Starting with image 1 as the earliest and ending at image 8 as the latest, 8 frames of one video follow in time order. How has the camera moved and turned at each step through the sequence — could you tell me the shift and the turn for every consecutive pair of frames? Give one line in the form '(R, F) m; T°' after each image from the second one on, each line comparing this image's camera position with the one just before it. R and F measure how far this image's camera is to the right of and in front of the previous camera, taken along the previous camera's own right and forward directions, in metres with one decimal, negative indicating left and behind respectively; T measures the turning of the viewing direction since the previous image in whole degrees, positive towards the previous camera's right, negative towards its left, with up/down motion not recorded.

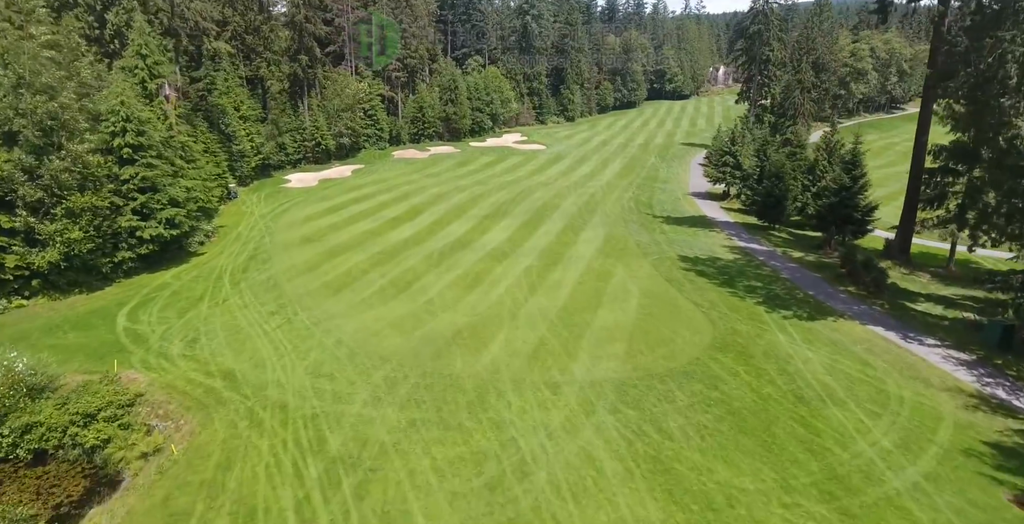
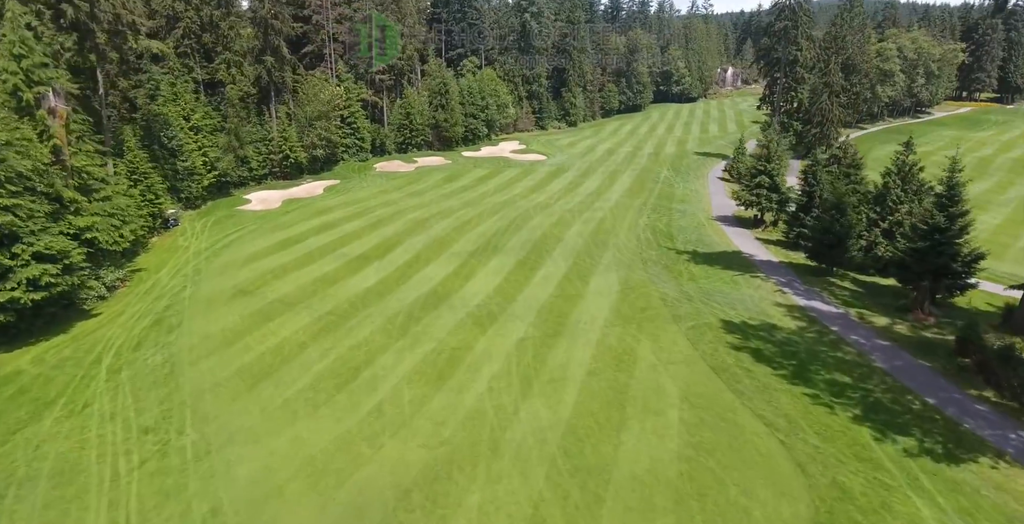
(+0.5, +6.6) m; 0°
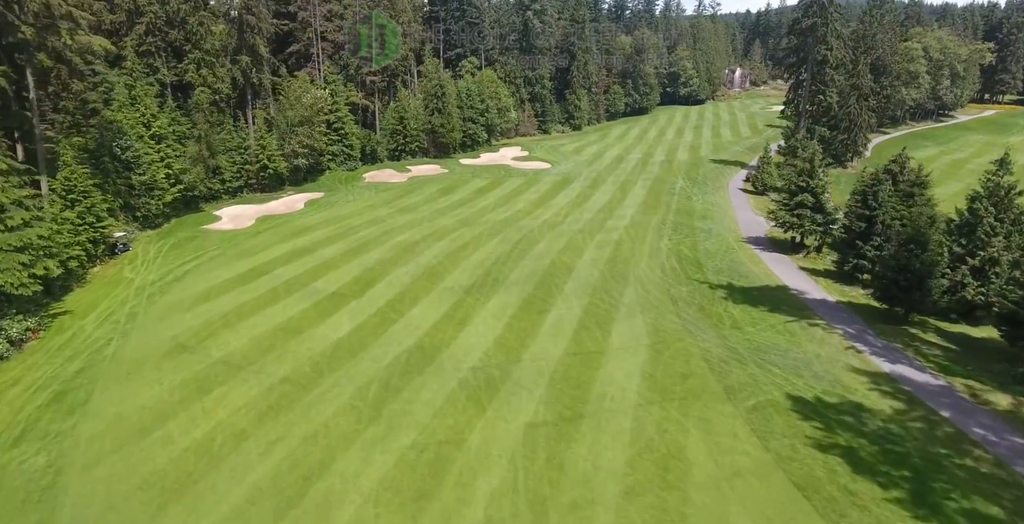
(-0.1, +4.7) m; 0°
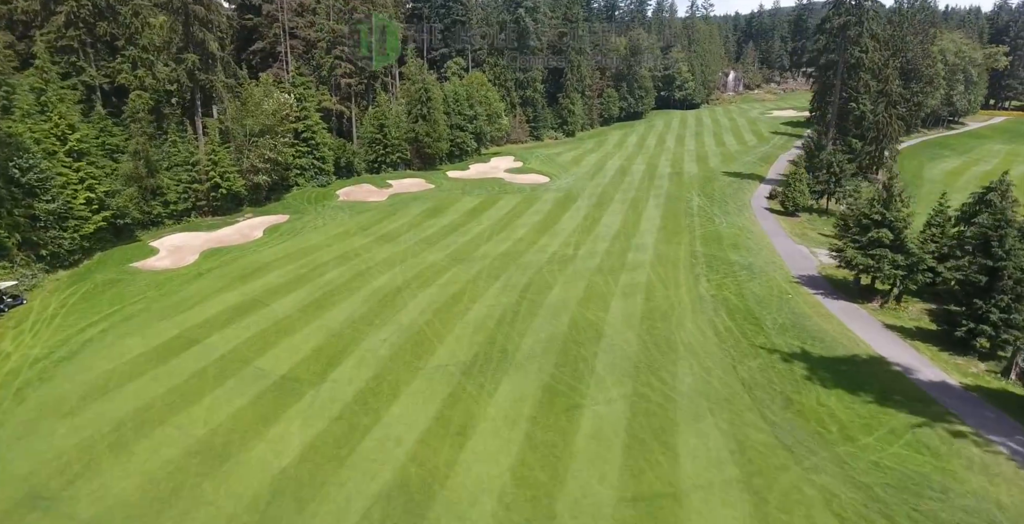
(-1.0, +6.3) m; +2°
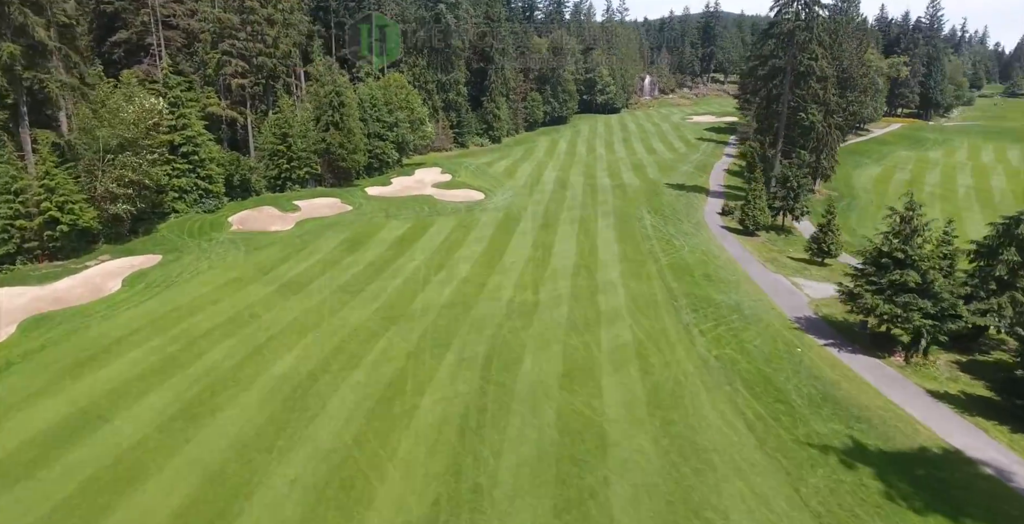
(-1.2, +6.3) m; +8°
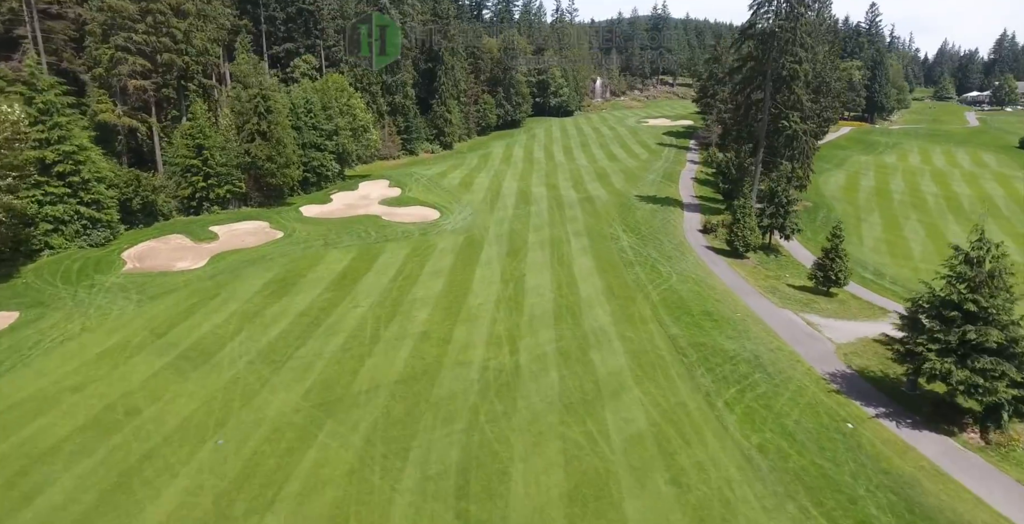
(-0.7, +5.5) m; +5°
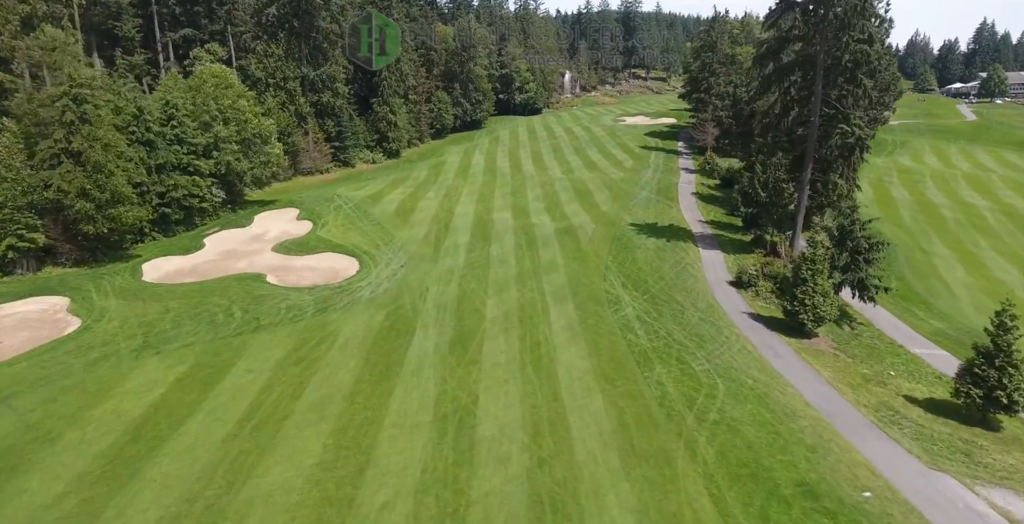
(+1.0, +13.0) m; +3°
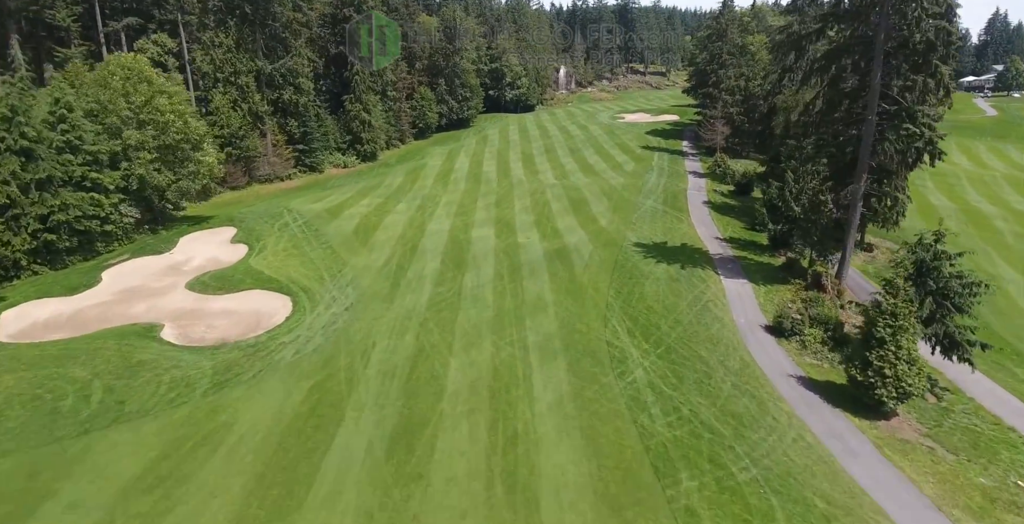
(+0.9, +6.5) m; 0°
